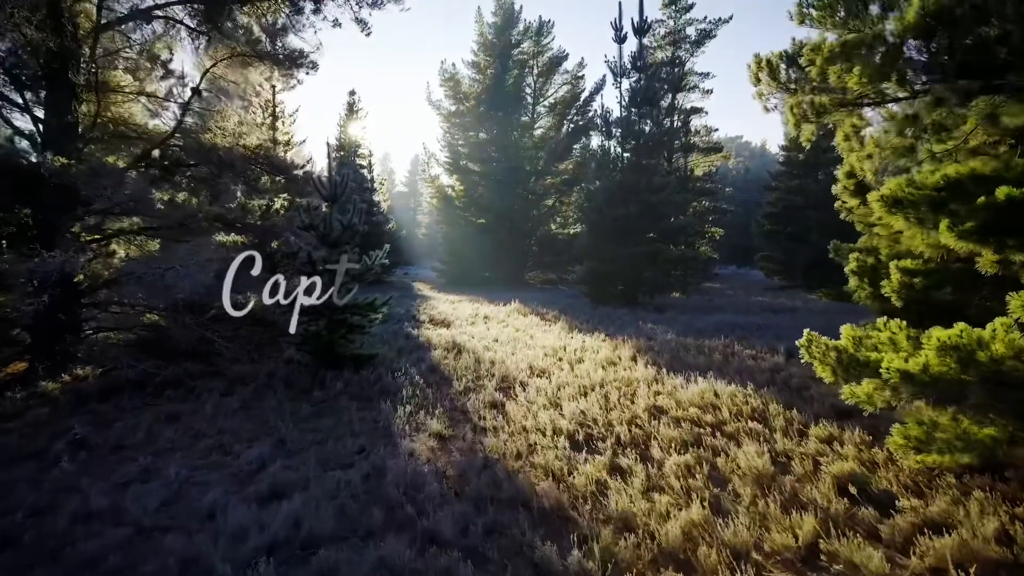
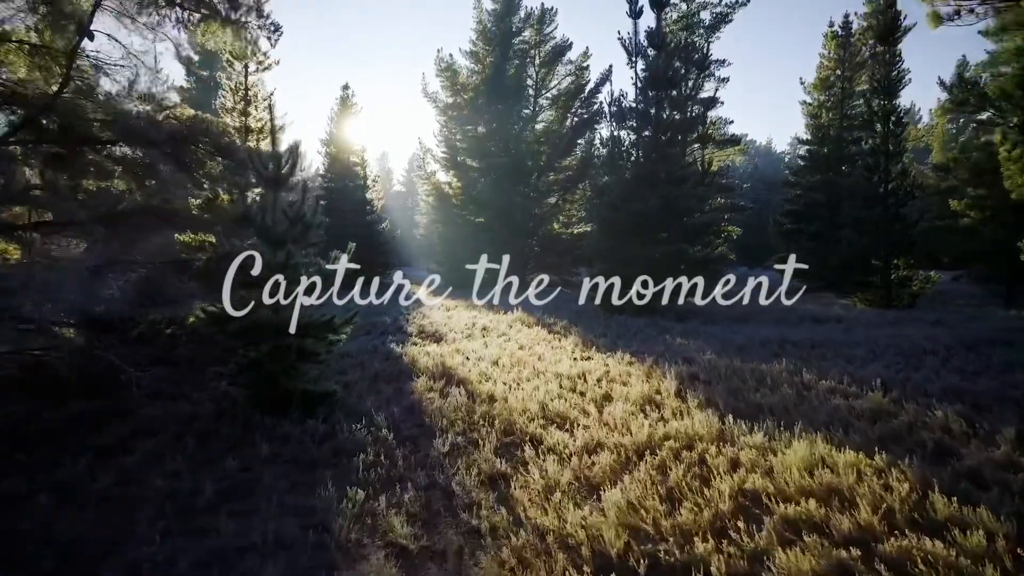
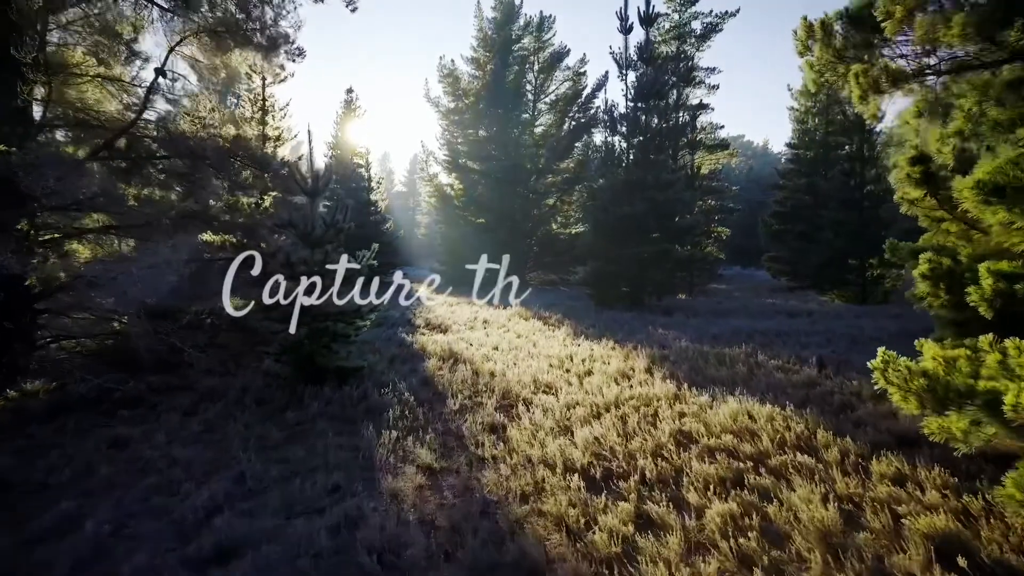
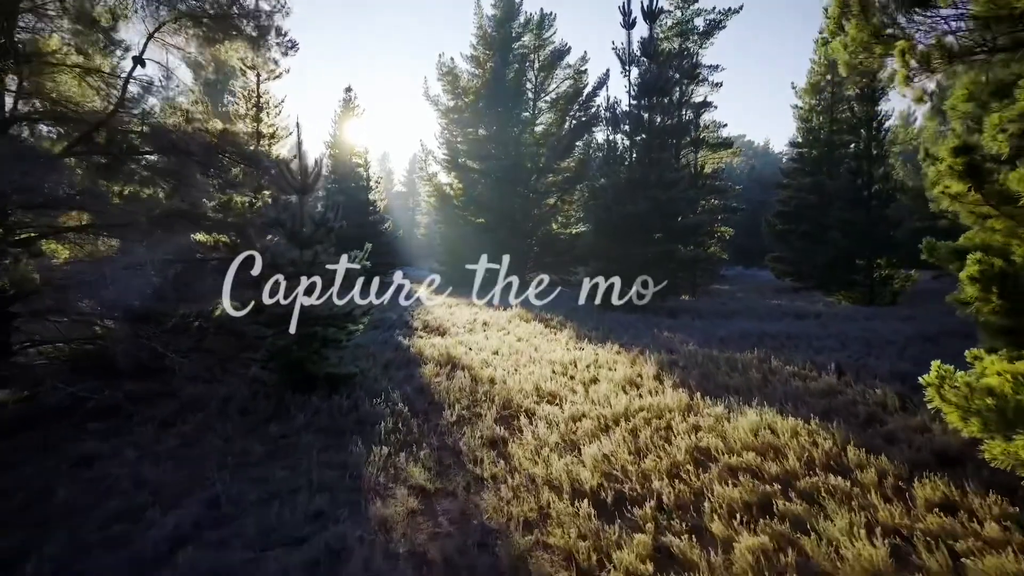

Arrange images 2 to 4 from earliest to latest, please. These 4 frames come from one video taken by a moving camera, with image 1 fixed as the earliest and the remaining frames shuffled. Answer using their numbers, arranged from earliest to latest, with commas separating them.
3, 4, 2
